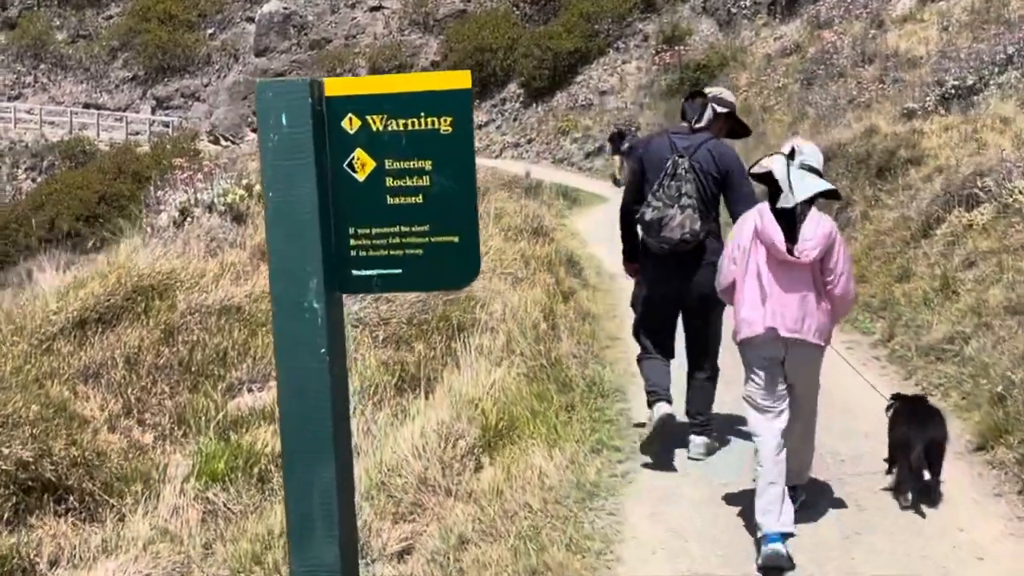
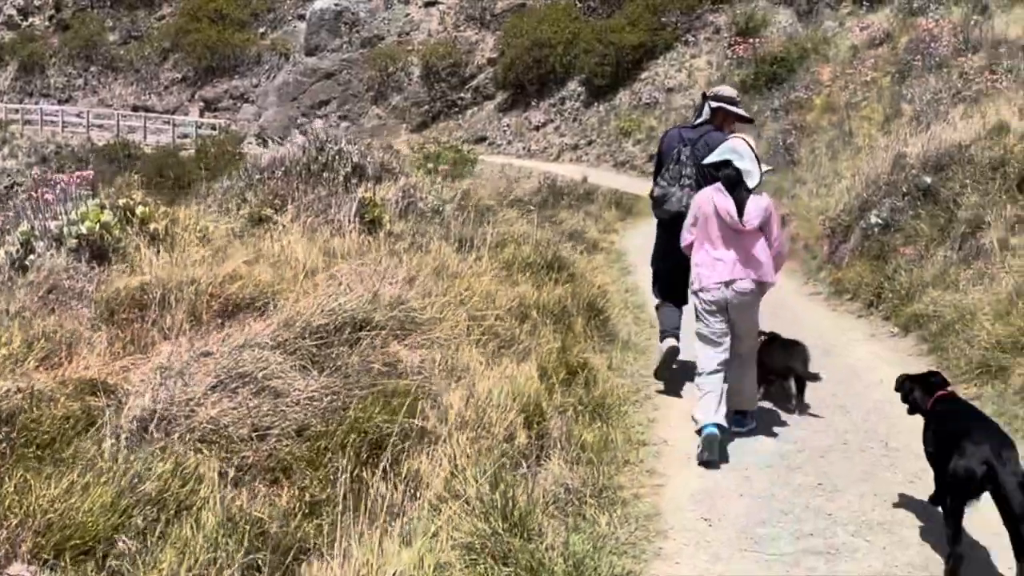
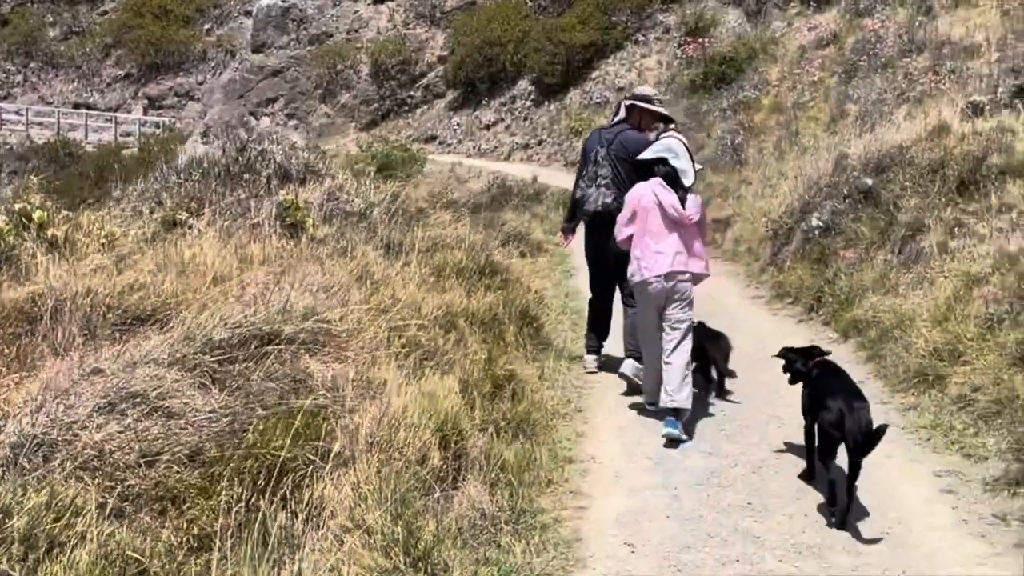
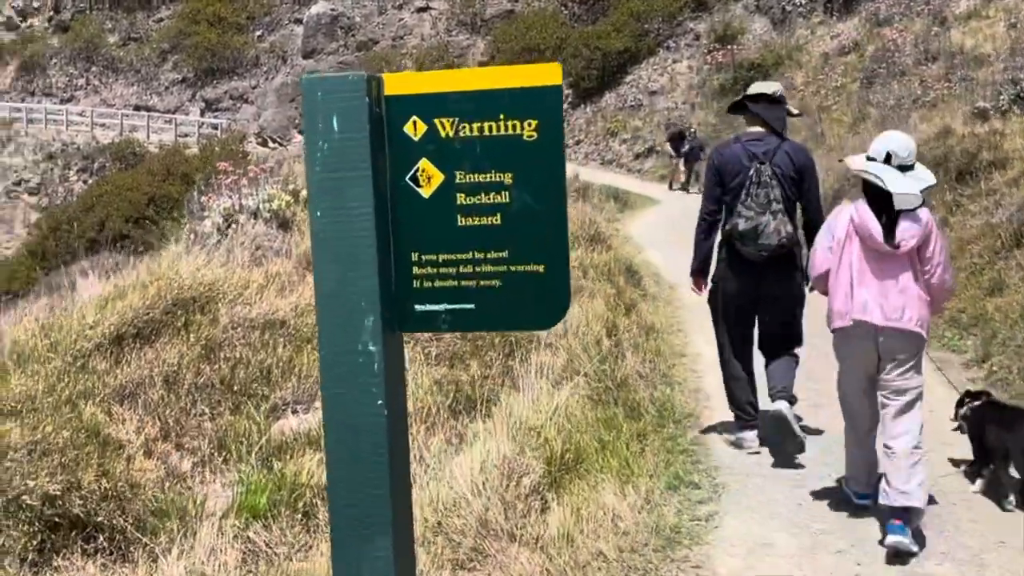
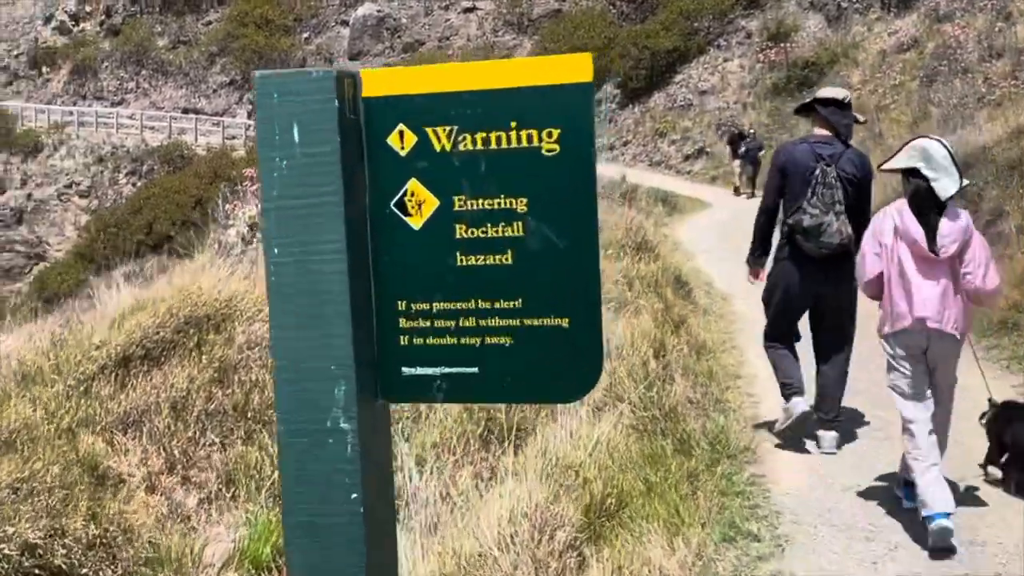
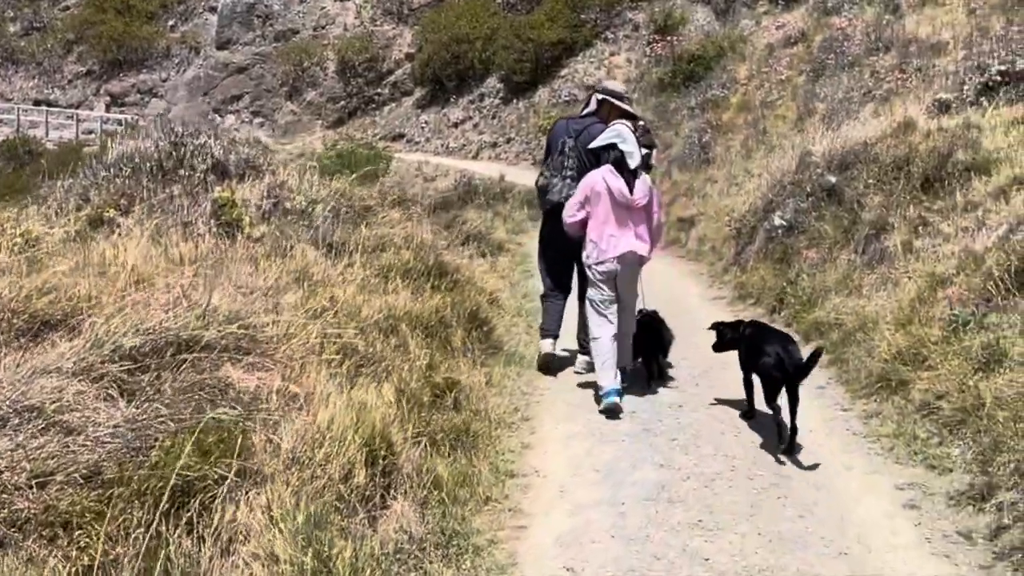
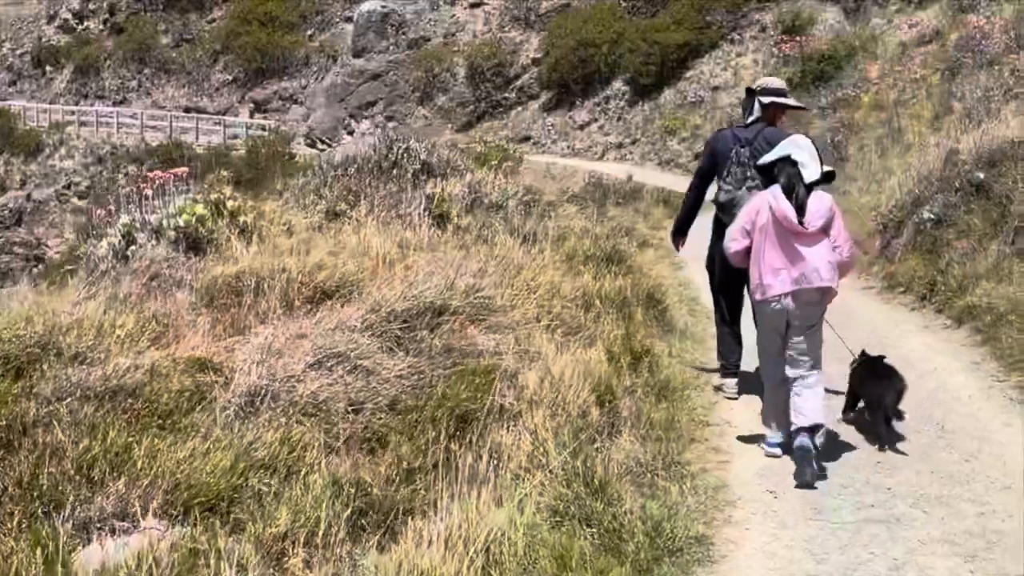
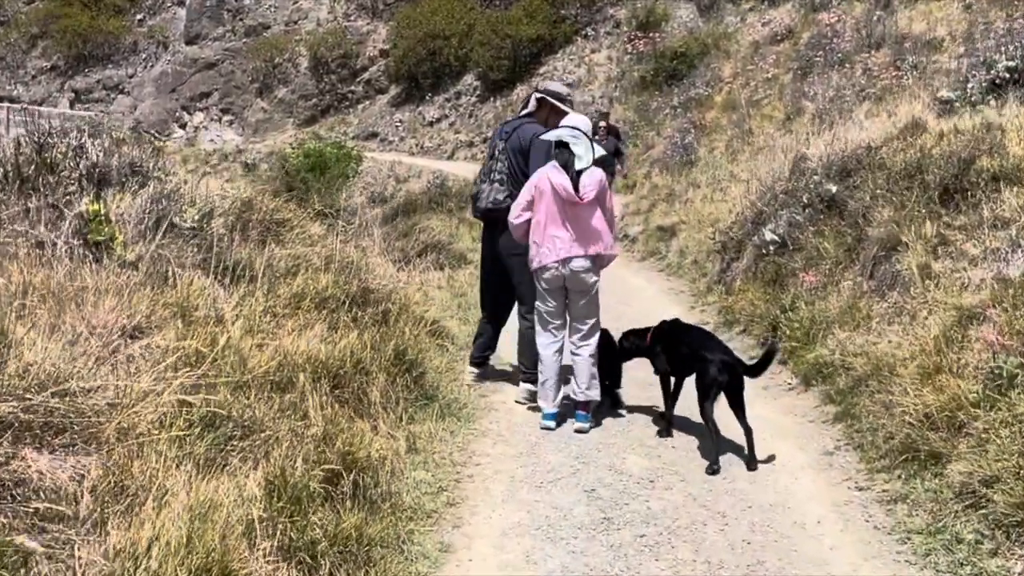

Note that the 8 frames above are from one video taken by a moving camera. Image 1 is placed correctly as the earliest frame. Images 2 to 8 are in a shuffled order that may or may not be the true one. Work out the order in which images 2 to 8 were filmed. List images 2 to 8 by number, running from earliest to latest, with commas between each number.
4, 5, 7, 2, 3, 6, 8
